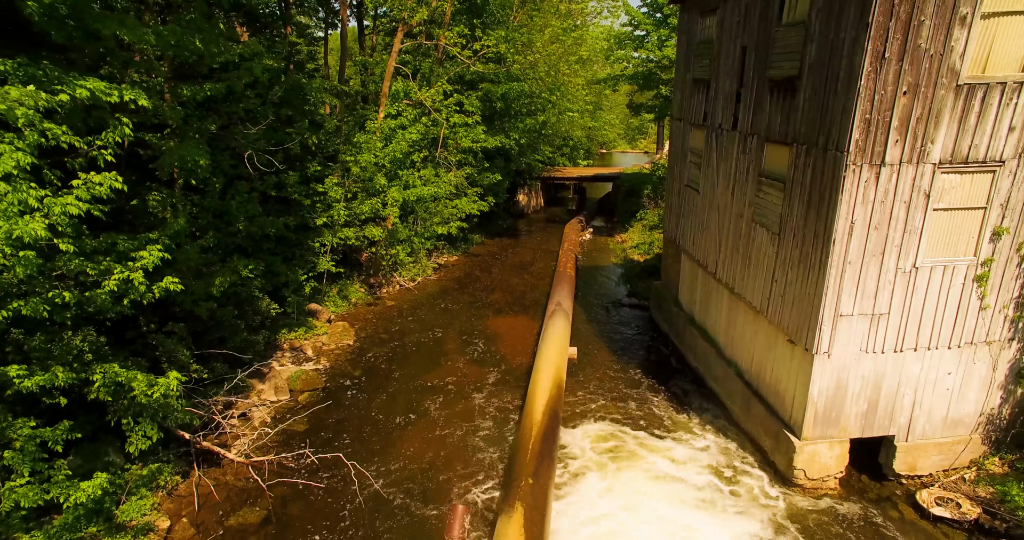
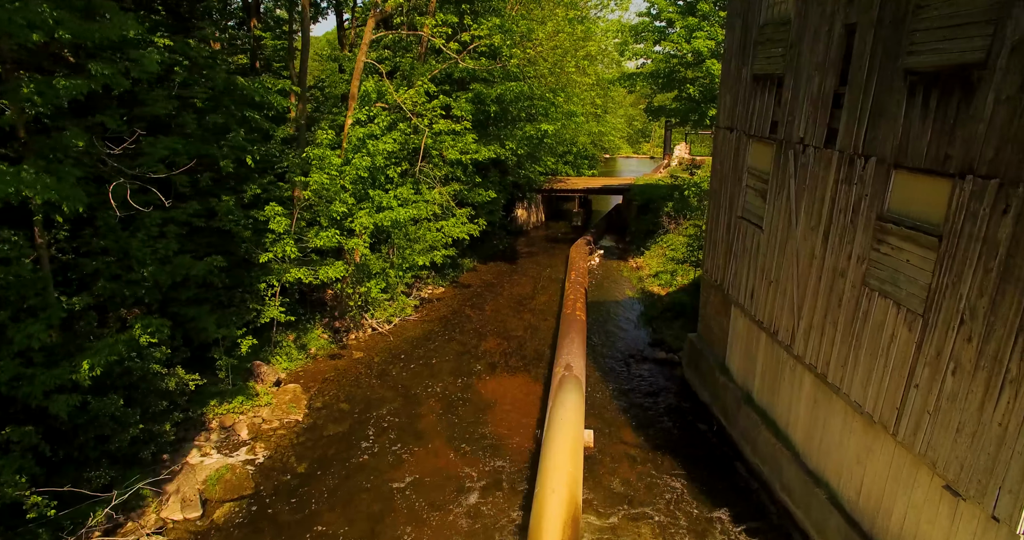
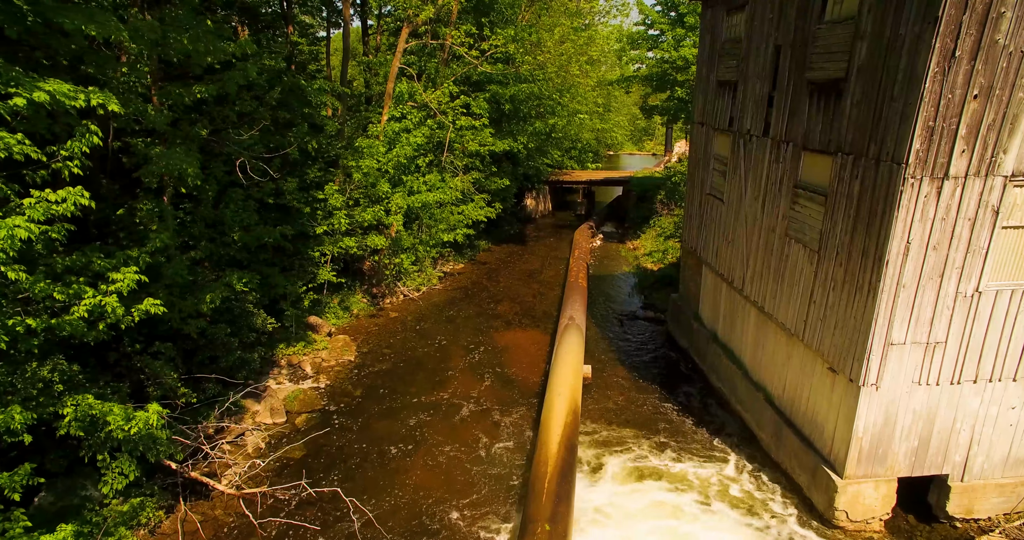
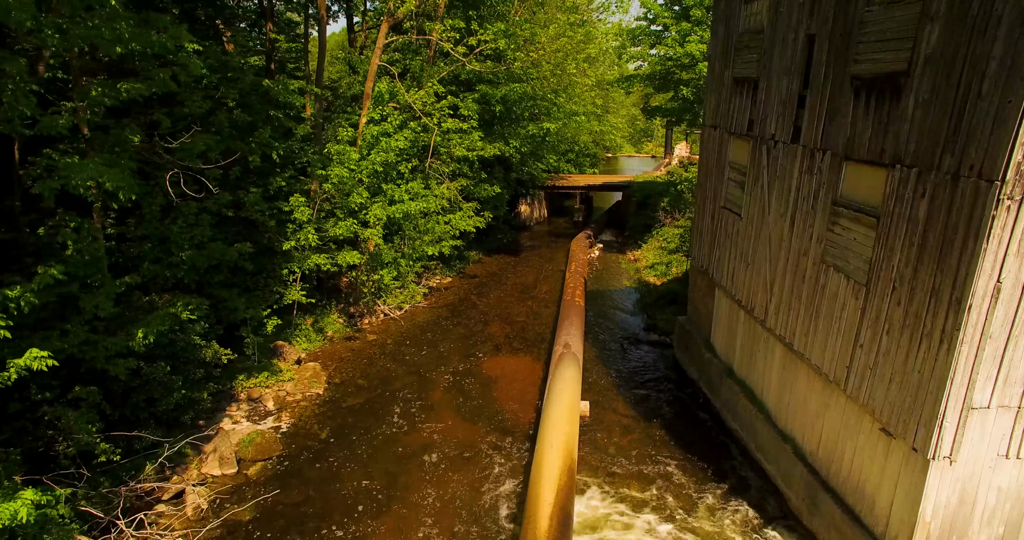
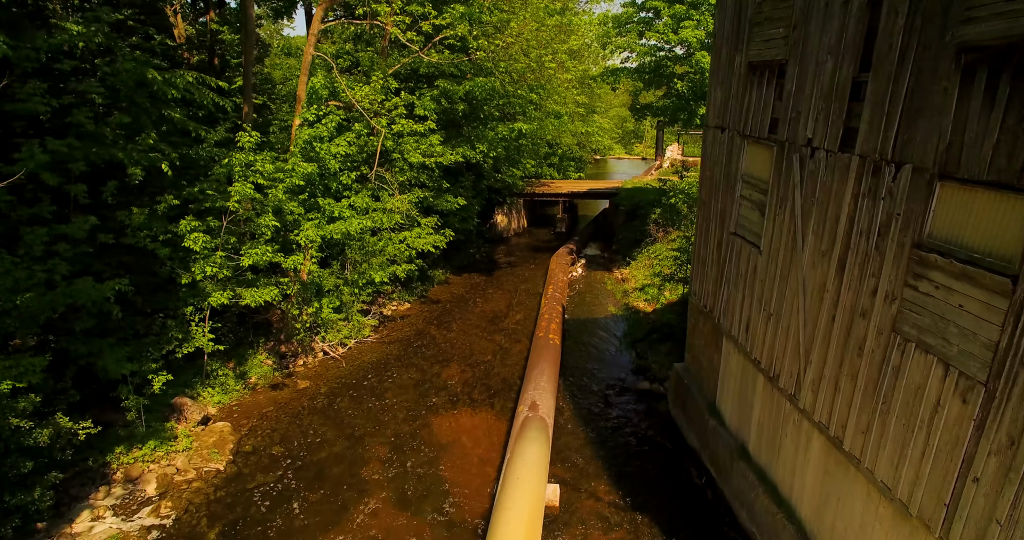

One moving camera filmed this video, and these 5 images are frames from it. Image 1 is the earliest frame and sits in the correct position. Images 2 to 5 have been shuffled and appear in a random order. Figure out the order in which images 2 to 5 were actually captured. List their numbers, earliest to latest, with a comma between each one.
3, 4, 2, 5
